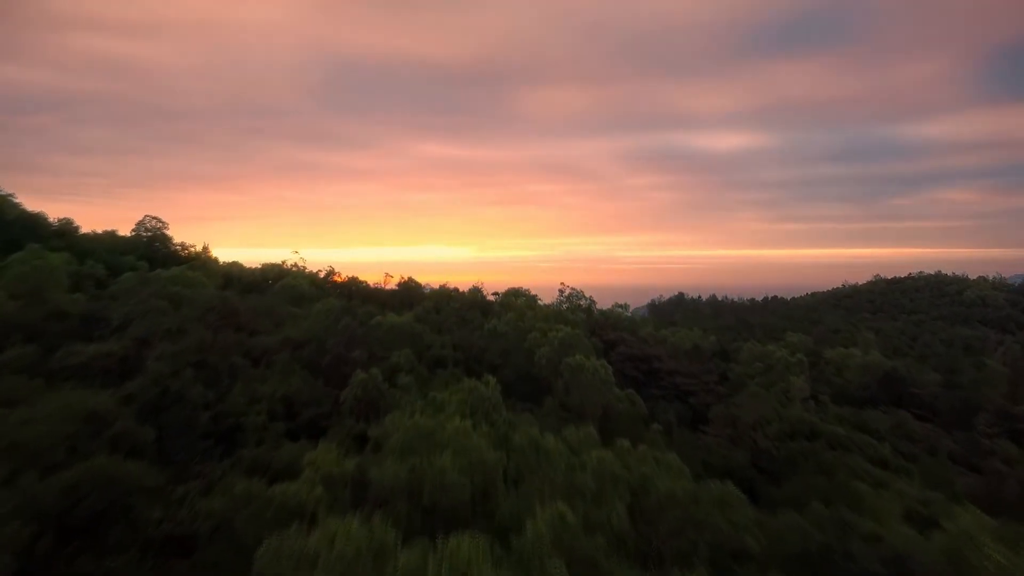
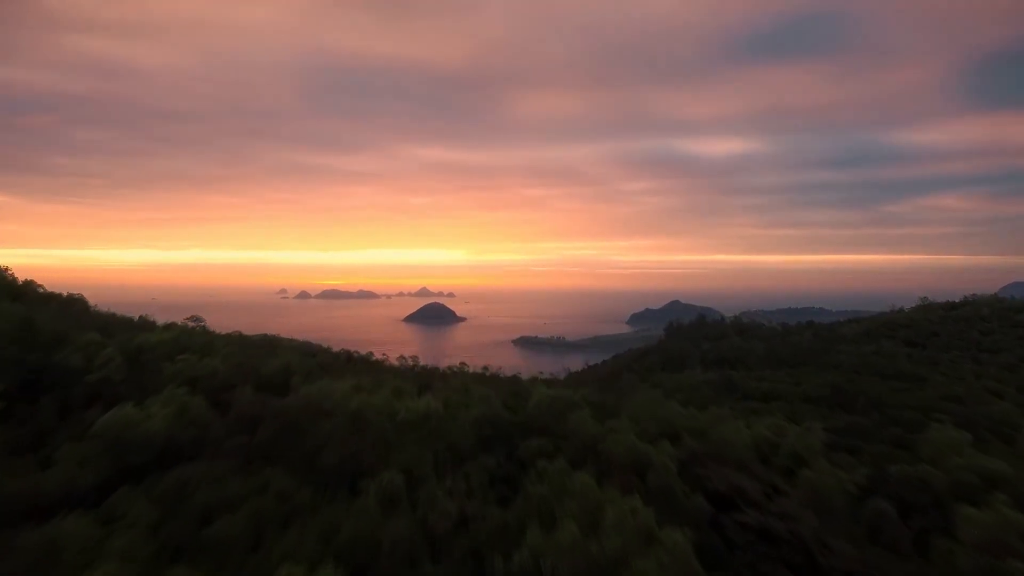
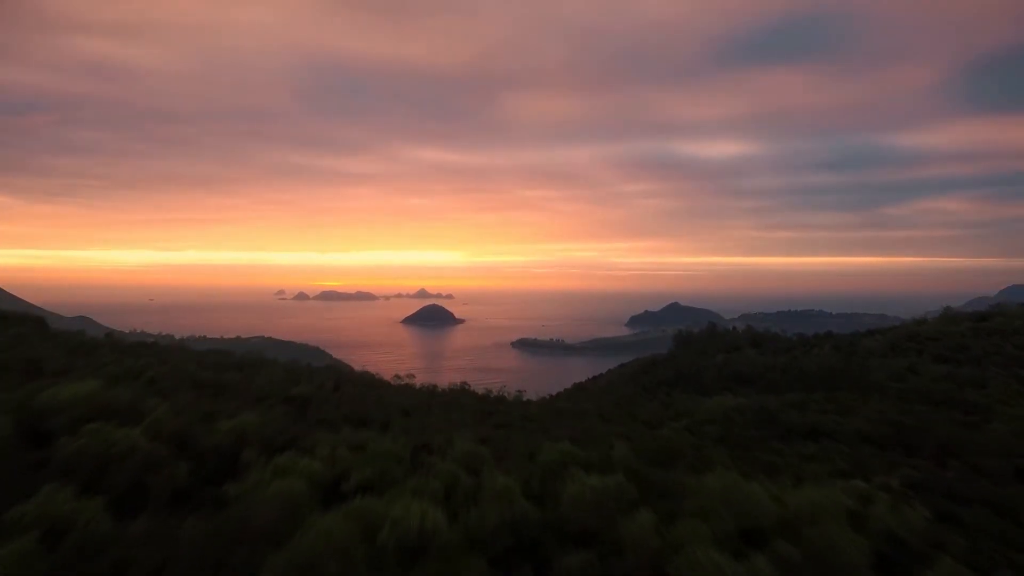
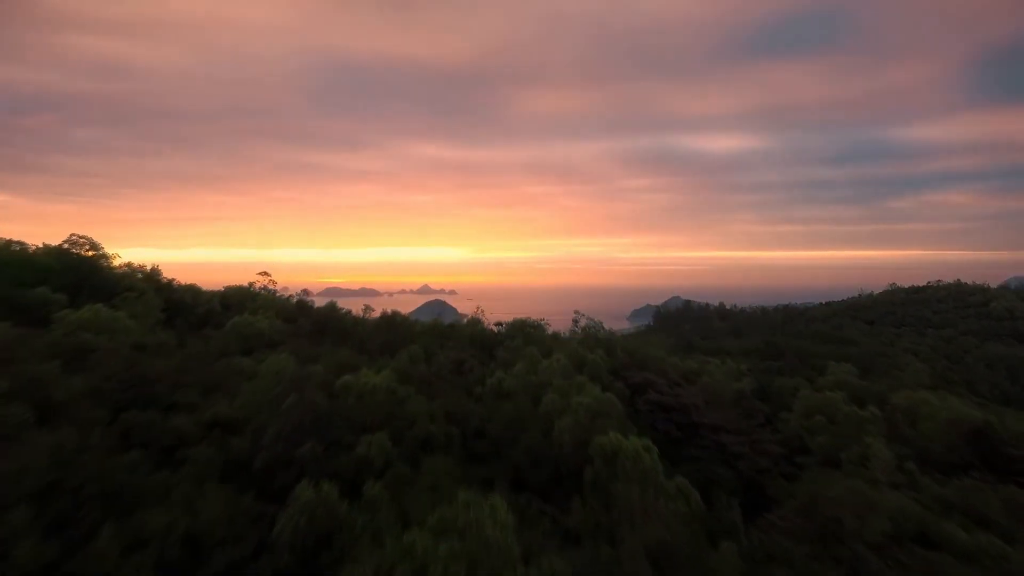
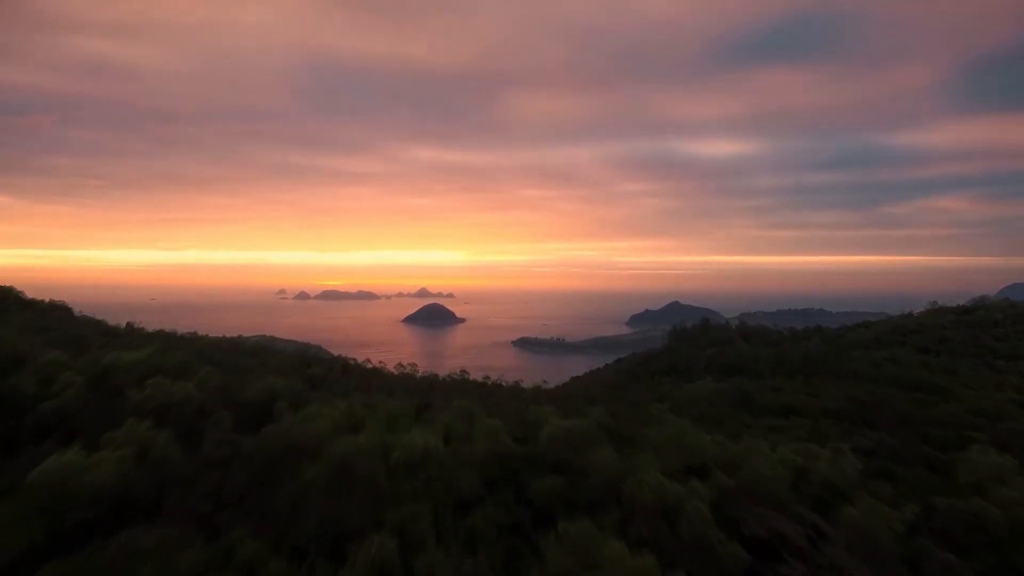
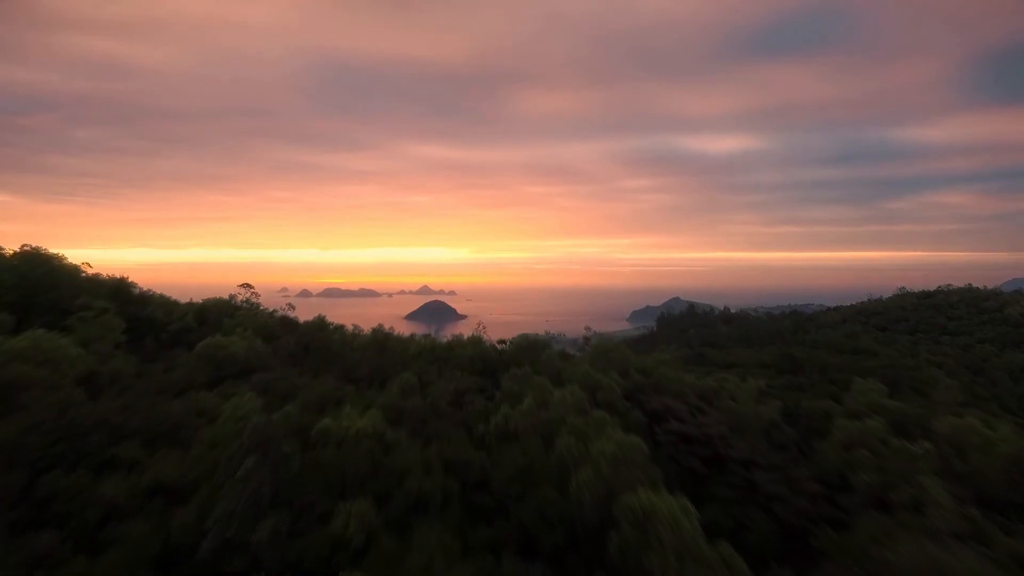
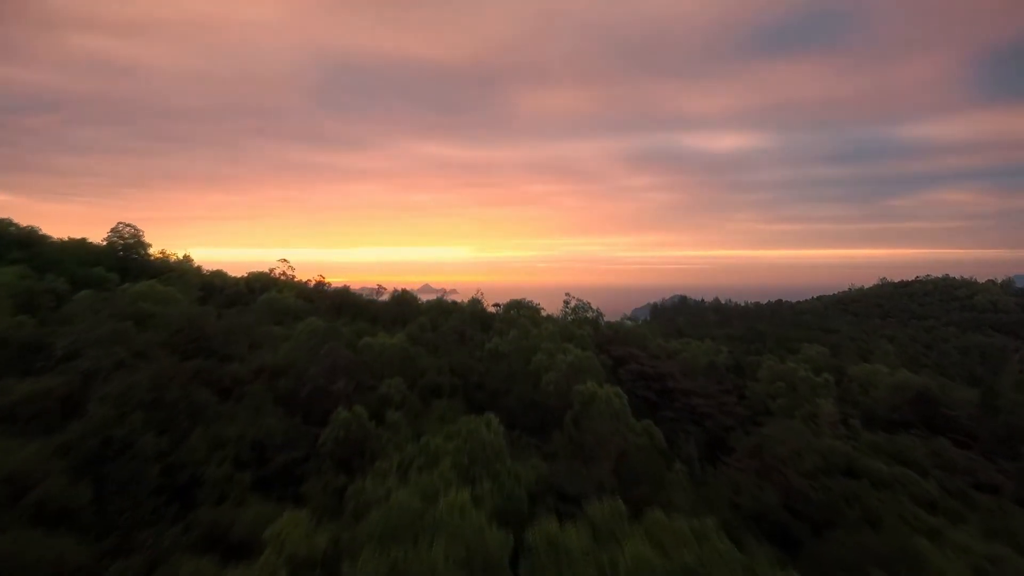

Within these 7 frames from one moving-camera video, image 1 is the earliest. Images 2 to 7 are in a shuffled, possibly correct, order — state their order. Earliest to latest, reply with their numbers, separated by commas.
7, 4, 6, 2, 5, 3
